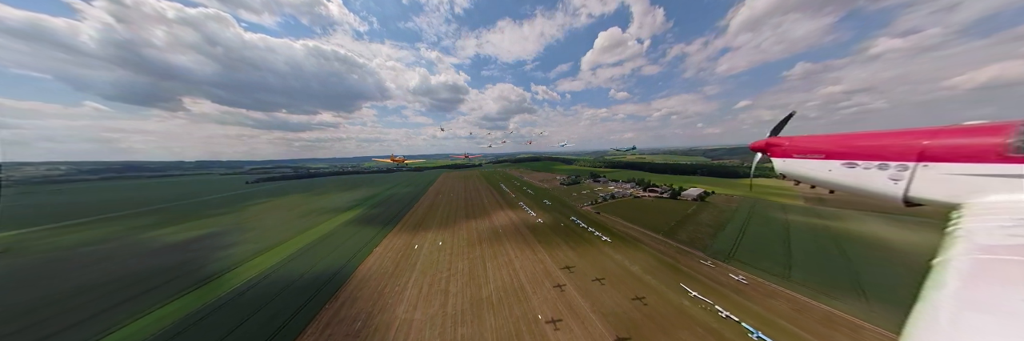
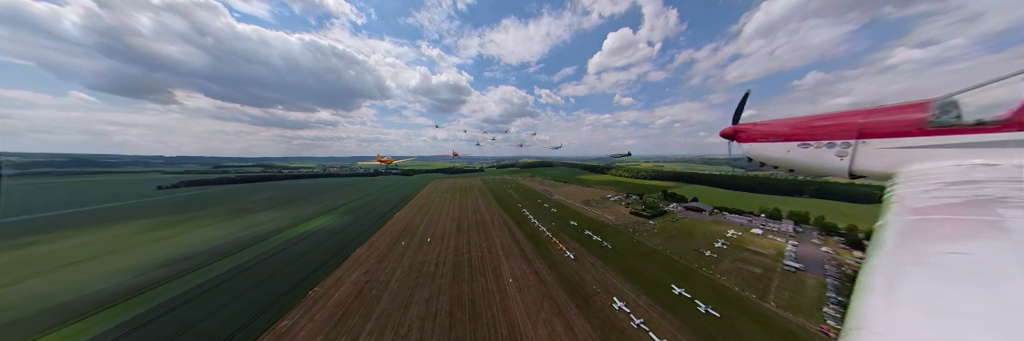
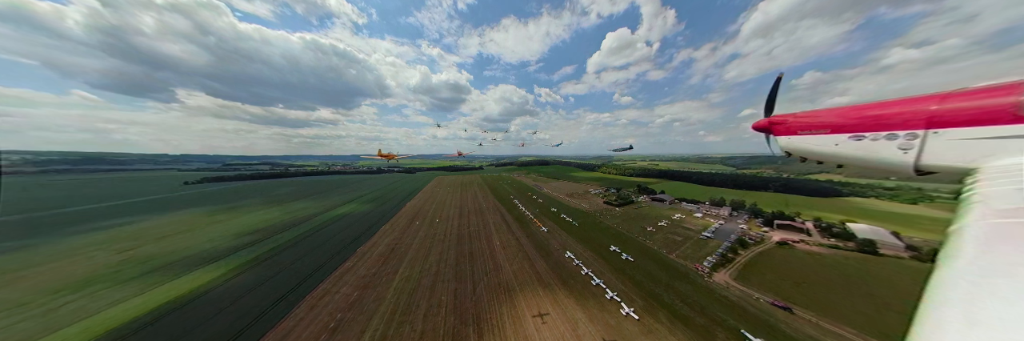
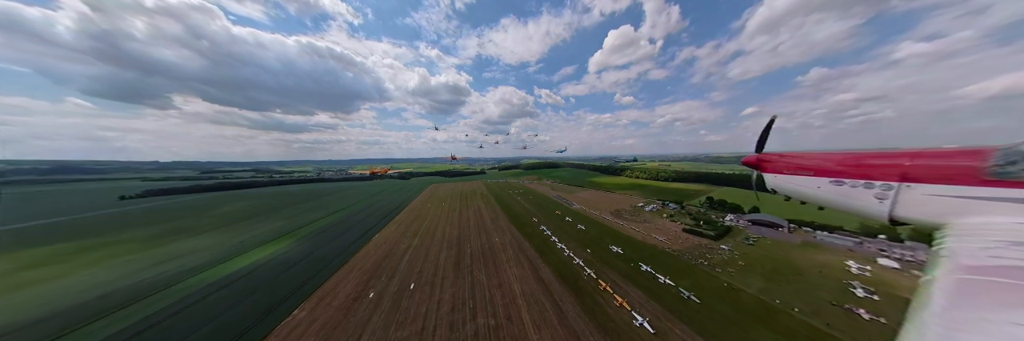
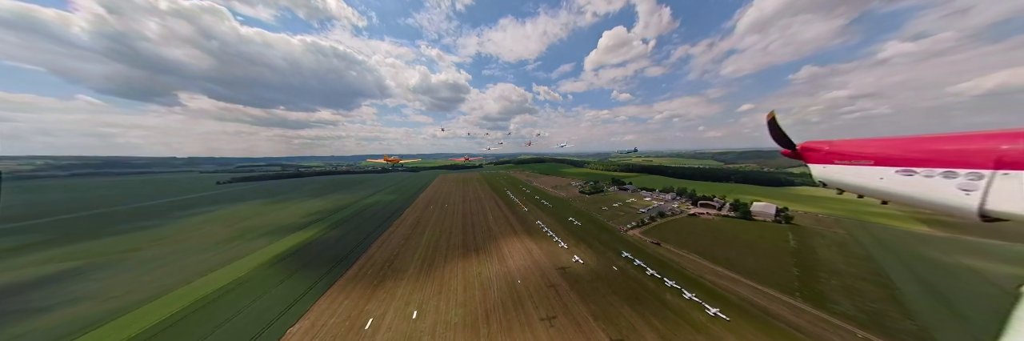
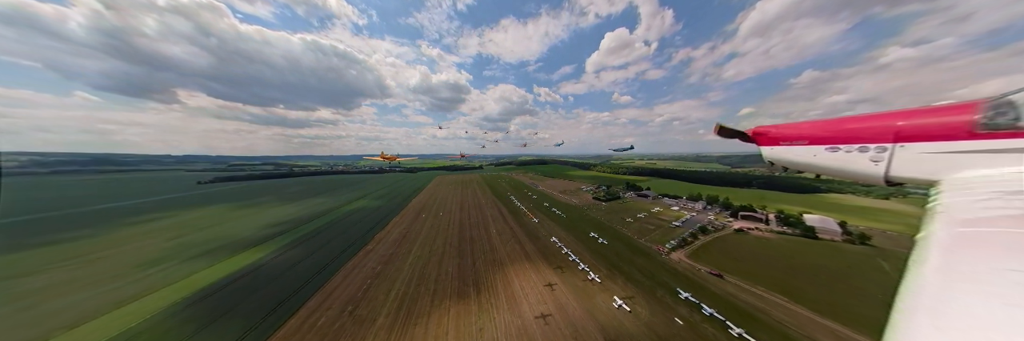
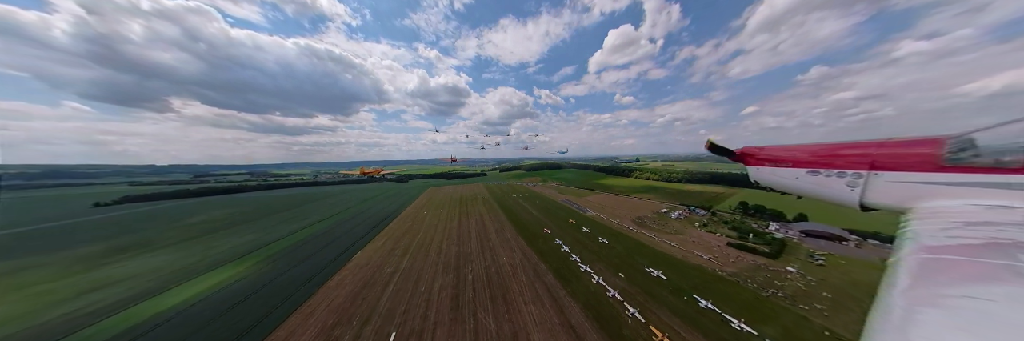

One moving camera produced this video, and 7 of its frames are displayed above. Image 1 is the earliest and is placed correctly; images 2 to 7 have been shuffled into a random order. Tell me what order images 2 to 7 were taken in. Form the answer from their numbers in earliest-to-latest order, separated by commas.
5, 6, 3, 2, 4, 7
